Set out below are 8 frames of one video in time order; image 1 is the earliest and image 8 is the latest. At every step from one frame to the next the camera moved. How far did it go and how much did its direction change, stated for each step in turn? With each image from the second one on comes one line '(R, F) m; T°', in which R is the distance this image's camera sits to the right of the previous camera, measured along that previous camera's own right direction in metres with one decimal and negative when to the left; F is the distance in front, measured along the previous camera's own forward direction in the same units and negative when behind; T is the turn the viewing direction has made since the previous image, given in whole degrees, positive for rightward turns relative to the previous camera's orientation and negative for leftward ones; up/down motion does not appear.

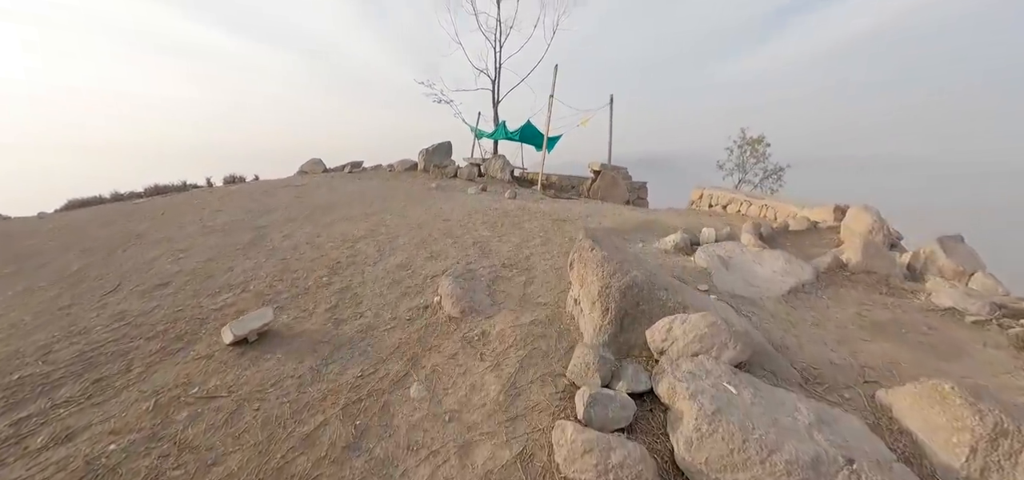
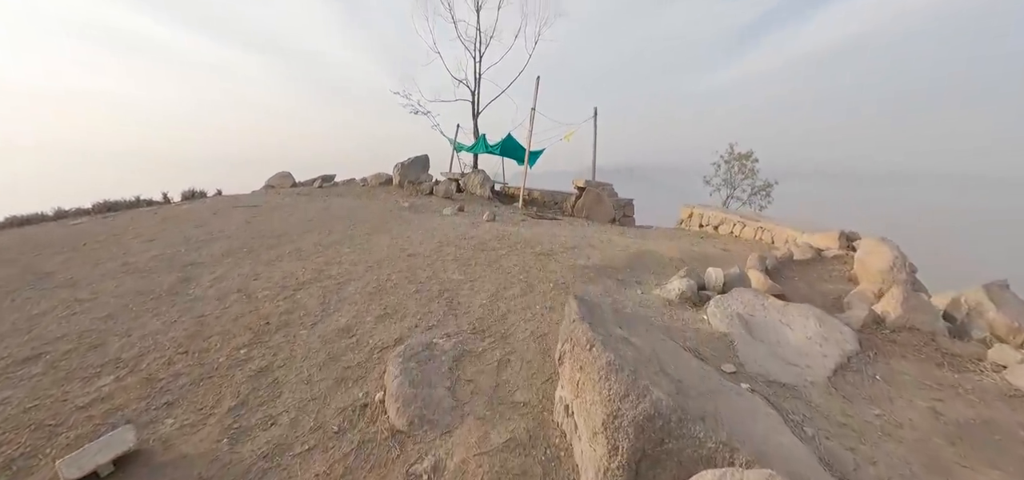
(+0.1, +0.6) m; +2°
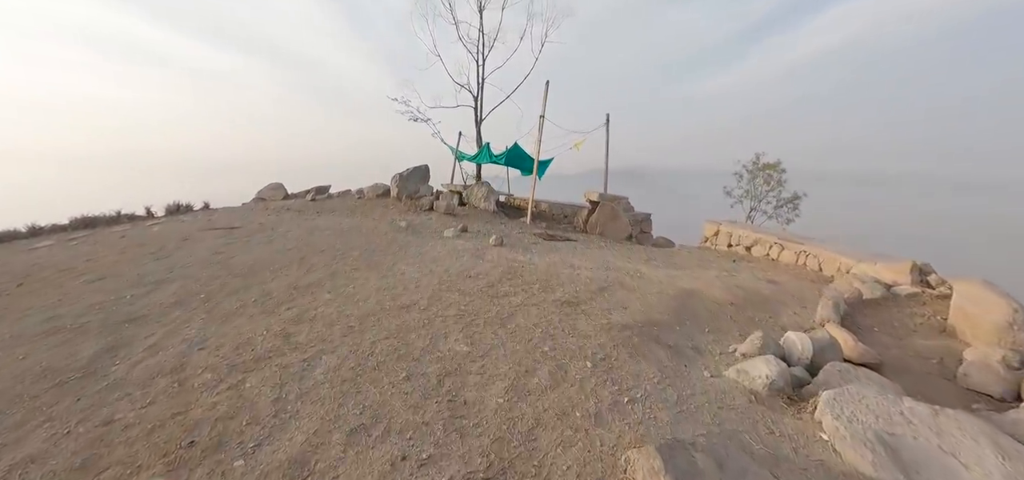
(-0.1, +0.8) m; 0°
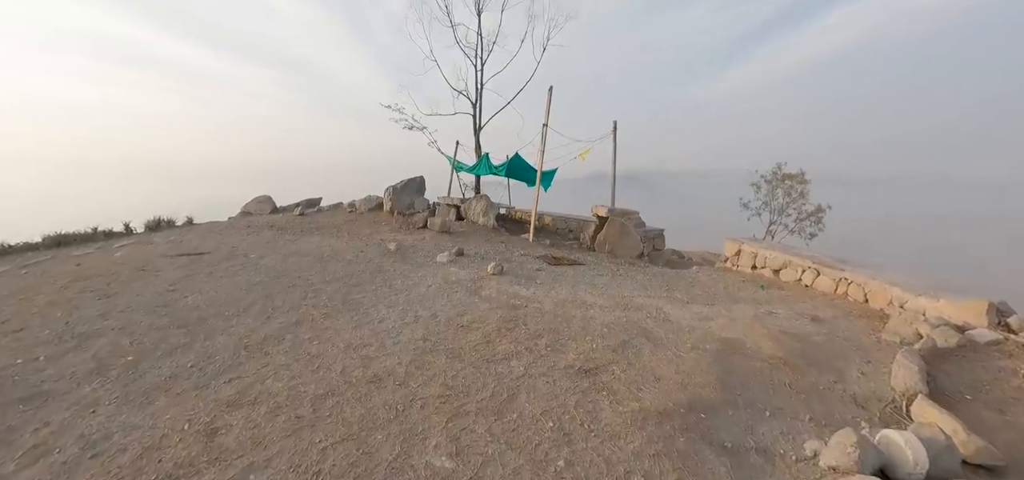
(0.0, +0.7) m; 0°
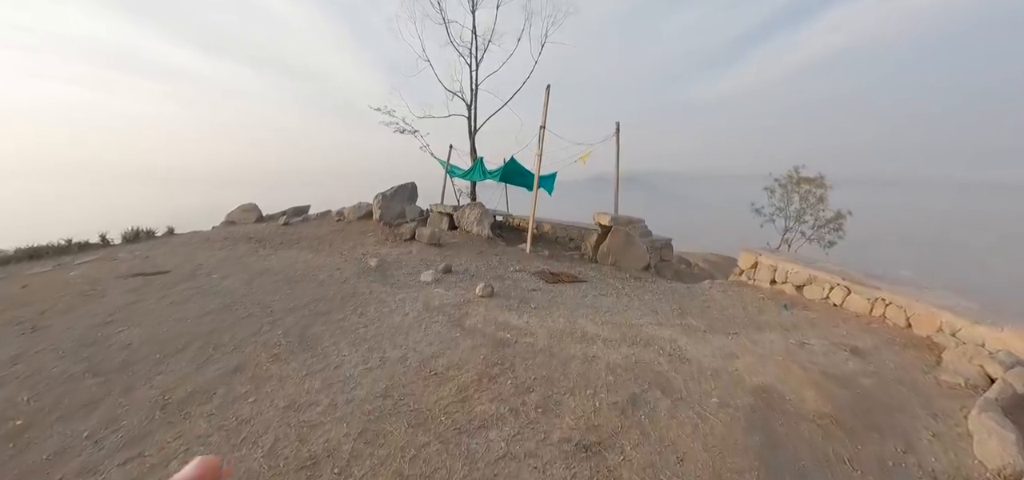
(+0.1, +0.6) m; 0°
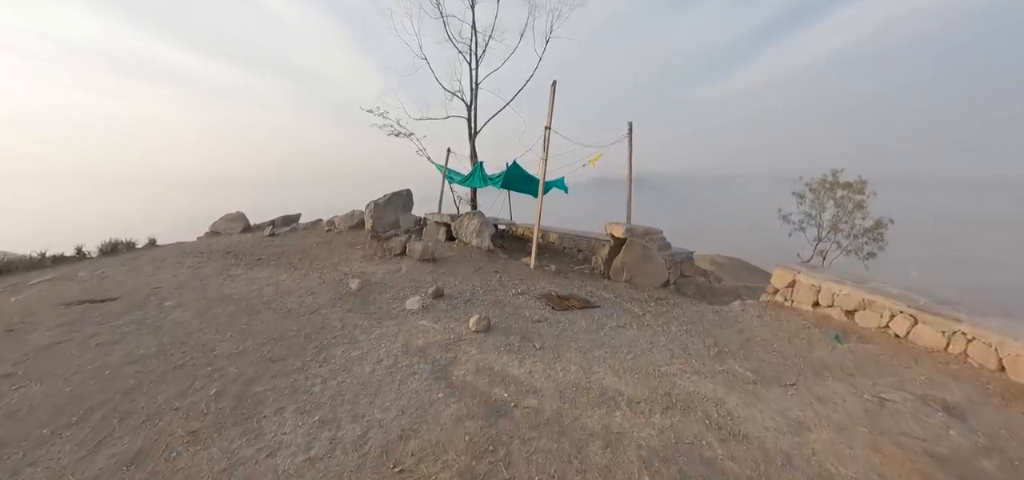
(+0.1, +0.7) m; -1°
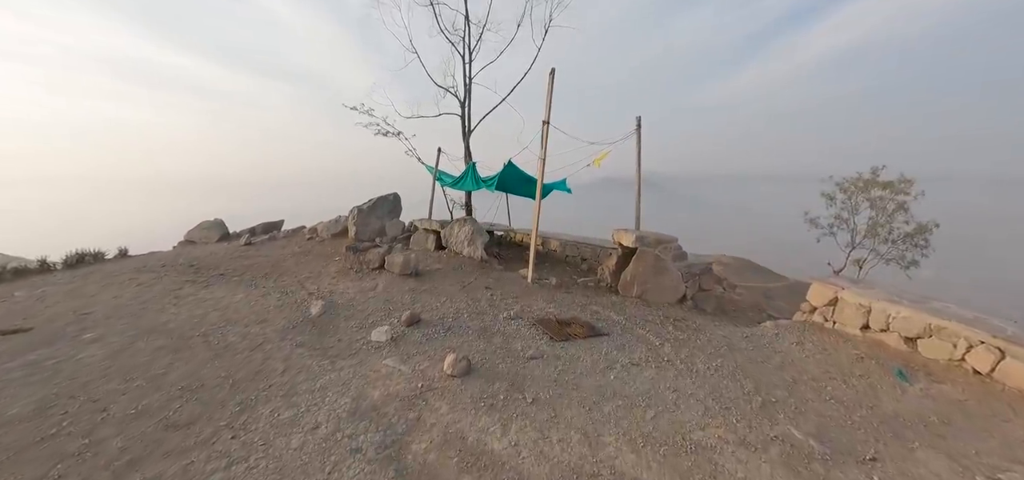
(+0.2, +0.8) m; -1°
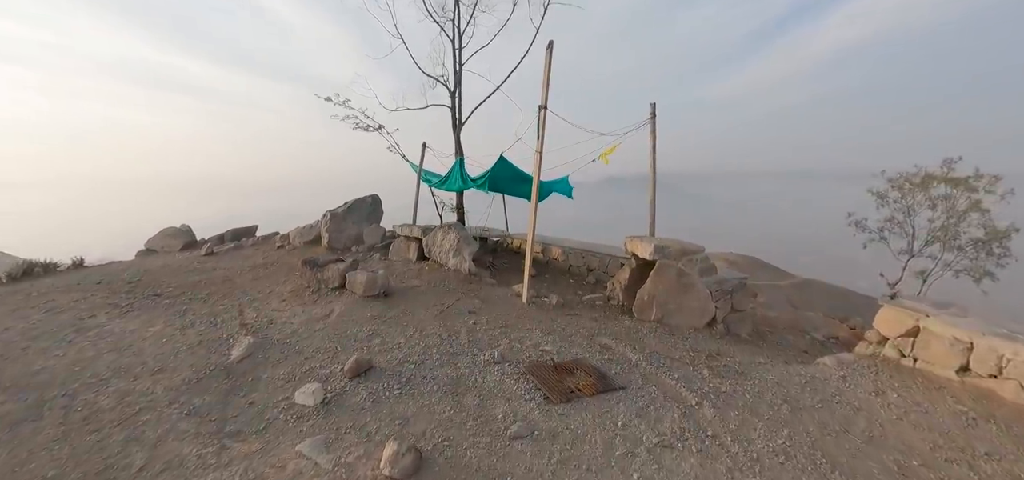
(+0.2, +1.0) m; -1°
